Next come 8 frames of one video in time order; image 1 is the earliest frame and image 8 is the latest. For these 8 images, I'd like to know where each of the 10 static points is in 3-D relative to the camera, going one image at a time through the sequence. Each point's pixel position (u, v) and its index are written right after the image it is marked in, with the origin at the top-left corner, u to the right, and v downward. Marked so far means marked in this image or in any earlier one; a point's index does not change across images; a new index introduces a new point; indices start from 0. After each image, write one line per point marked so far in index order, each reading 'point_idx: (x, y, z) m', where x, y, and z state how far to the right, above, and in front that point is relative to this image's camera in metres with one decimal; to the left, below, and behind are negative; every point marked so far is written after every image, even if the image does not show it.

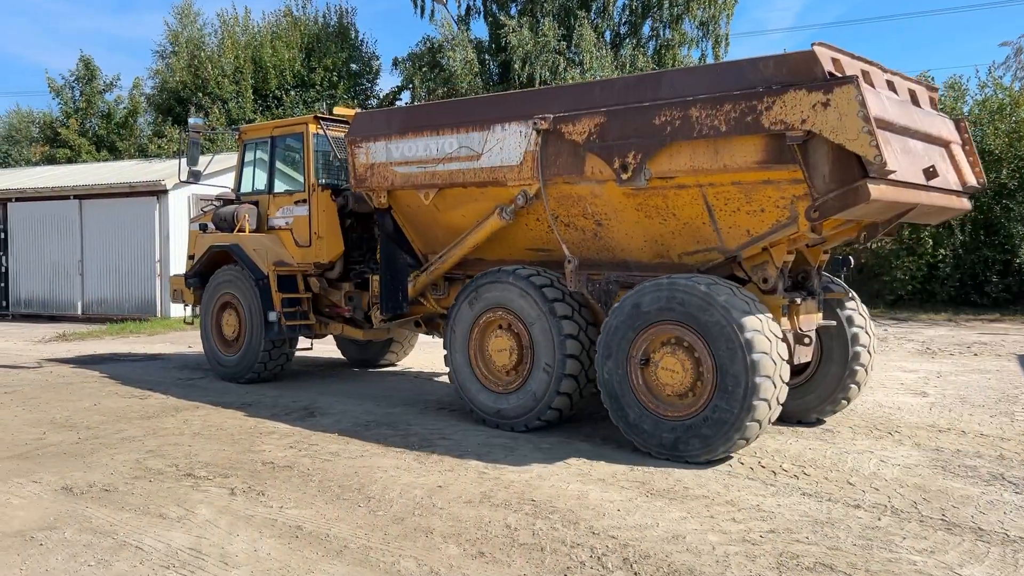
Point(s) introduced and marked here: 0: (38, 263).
0: (-10.2, +0.5, +18.4) m
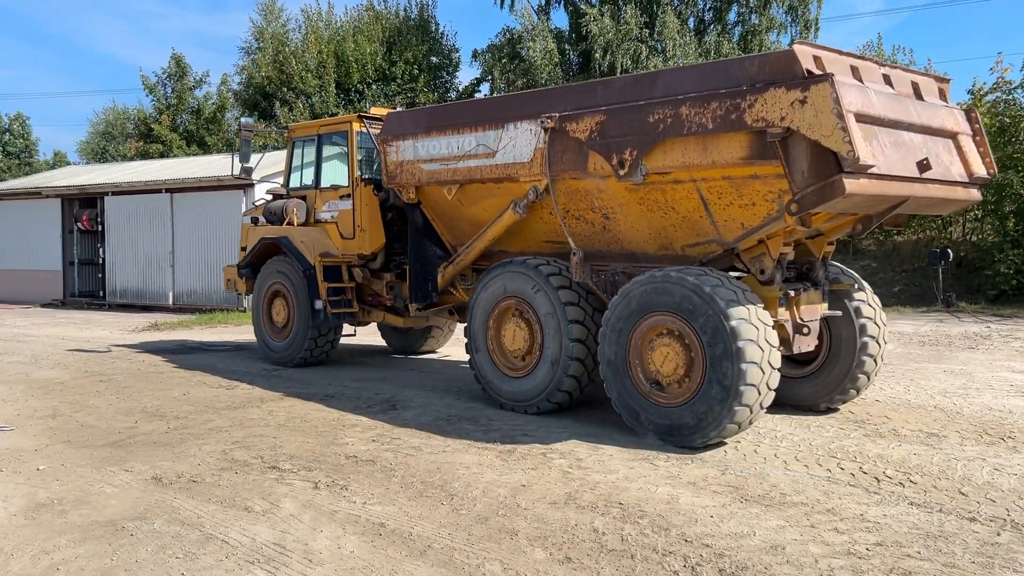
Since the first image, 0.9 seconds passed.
0: (-8.5, +0.7, +19.1) m
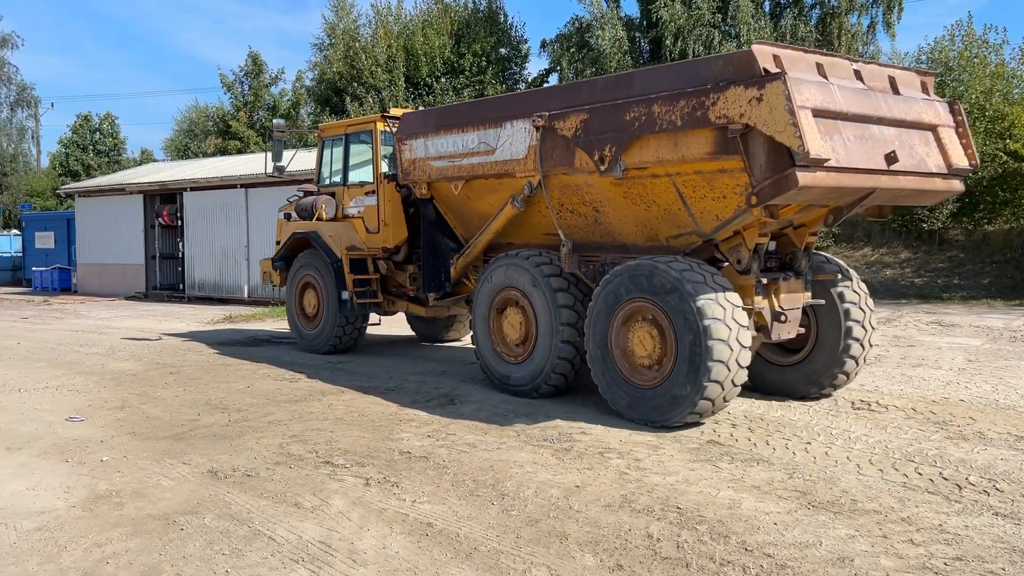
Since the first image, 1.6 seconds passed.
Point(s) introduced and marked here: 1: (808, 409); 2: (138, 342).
0: (-6.9, +0.9, +19.6) m
1: (+2.4, -1.0, +6.9) m
2: (-4.8, -0.7, +10.9) m
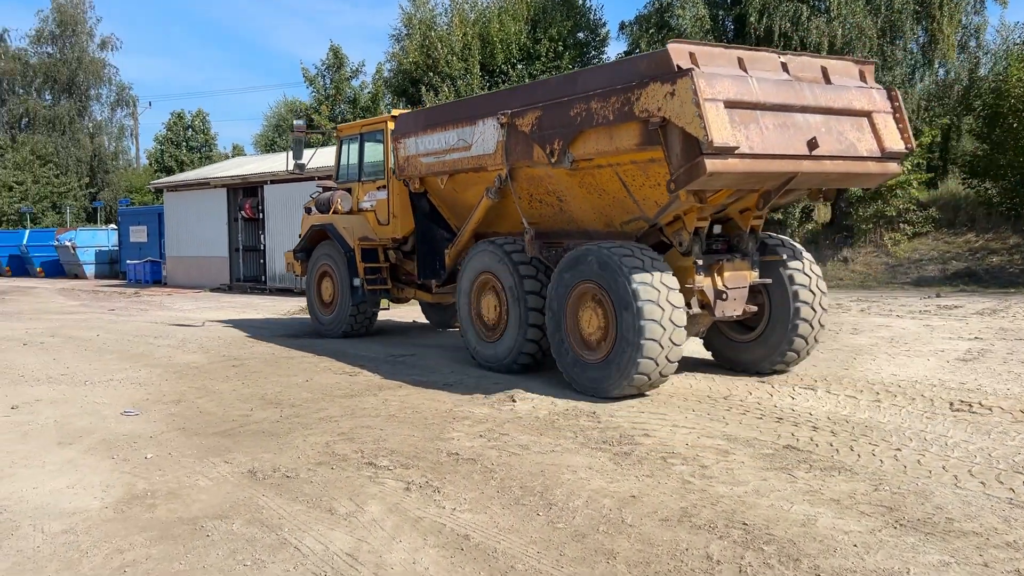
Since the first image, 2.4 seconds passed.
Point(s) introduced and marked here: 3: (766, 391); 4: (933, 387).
0: (-5.2, +1.1, +19.8) m
1: (+2.8, -0.9, +6.2) m
2: (-3.9, -0.6, +11.0) m
3: (+2.1, -0.8, +7.0) m
4: (+3.4, -0.8, +7.0) m
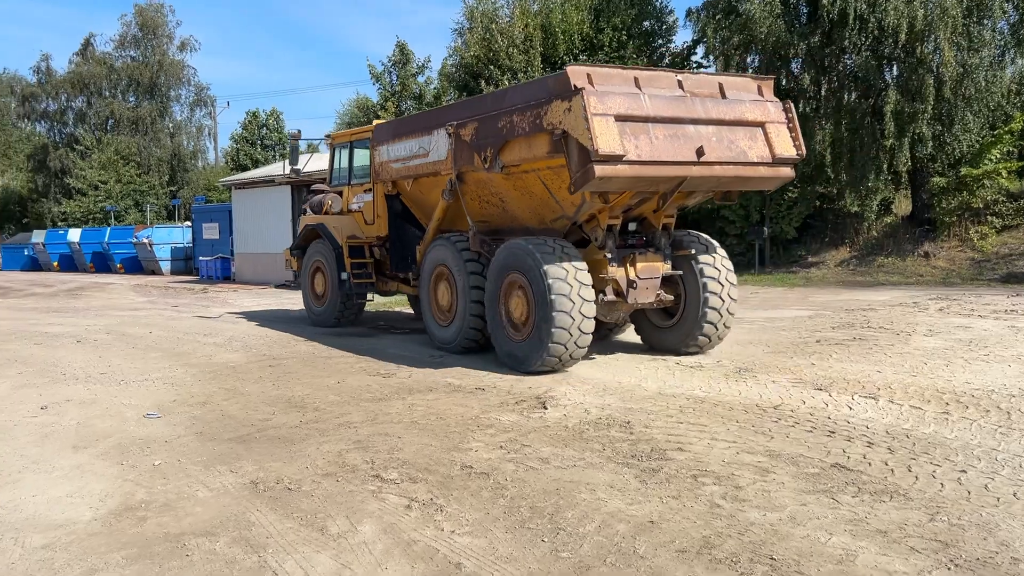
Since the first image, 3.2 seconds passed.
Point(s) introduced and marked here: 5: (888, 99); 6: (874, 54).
0: (-3.8, +1.2, +19.8) m
1: (+3.0, -0.9, +5.6) m
2: (-3.3, -0.6, +11.0) m
3: (+2.3, -0.8, +6.4) m
4: (+3.7, -0.8, +6.3) m
5: (+7.5, +3.8, +17.0) m
6: (+7.4, +4.8, +17.5) m
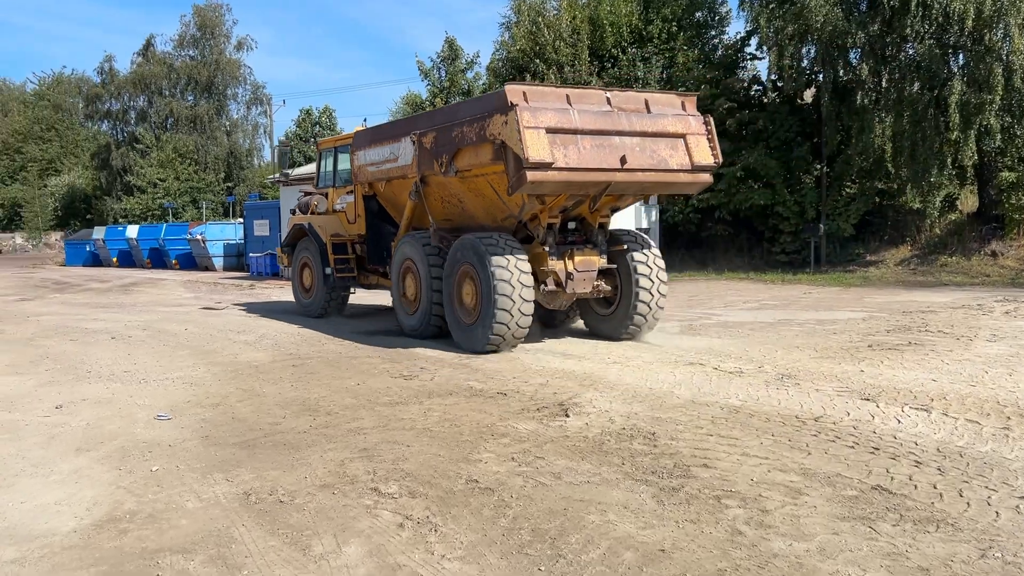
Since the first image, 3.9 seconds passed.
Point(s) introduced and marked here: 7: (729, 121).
0: (-2.7, +1.2, +19.7) m
1: (+3.1, -0.9, +5.1) m
2: (-2.8, -0.5, +10.8) m
3: (+2.5, -0.9, +5.9) m
4: (+3.8, -0.8, +5.7) m
5: (+8.3, +3.8, +16.2) m
6: (+8.3, +4.8, +16.6) m
7: (+4.9, +3.8, +19.4) m
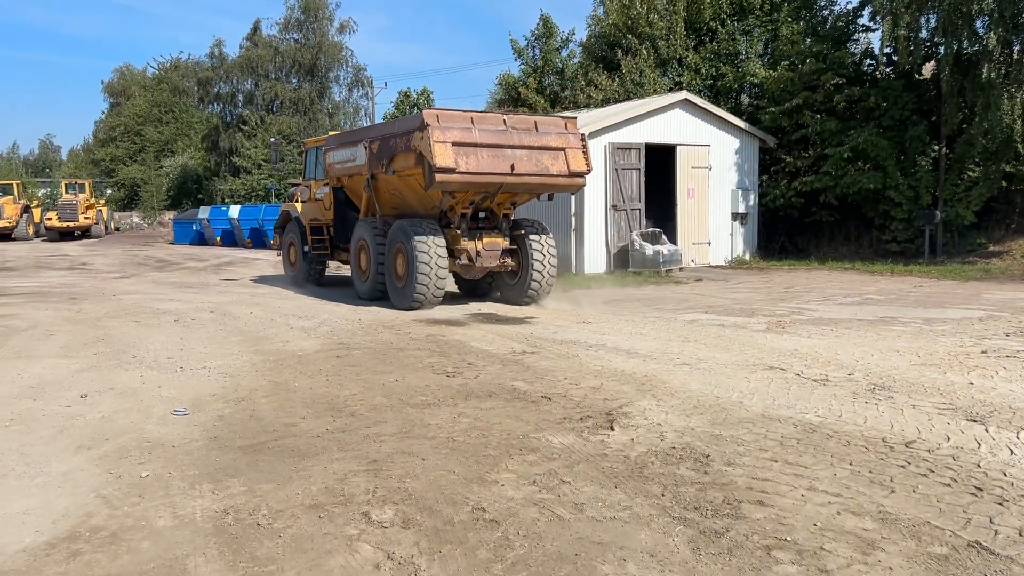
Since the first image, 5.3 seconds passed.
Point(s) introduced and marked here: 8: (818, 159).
0: (-0.8, +1.6, +19.2) m
1: (+3.2, -1.0, +4.1) m
2: (-2.0, -0.3, +10.4) m
3: (+2.7, -0.9, +5.0) m
4: (+4.0, -0.9, +4.6) m
5: (+9.8, +3.8, +14.3) m
6: (+9.8, +4.9, +14.7) m
7: (+6.8, +4.0, +17.9) m
8: (+6.7, +2.8, +18.7) m
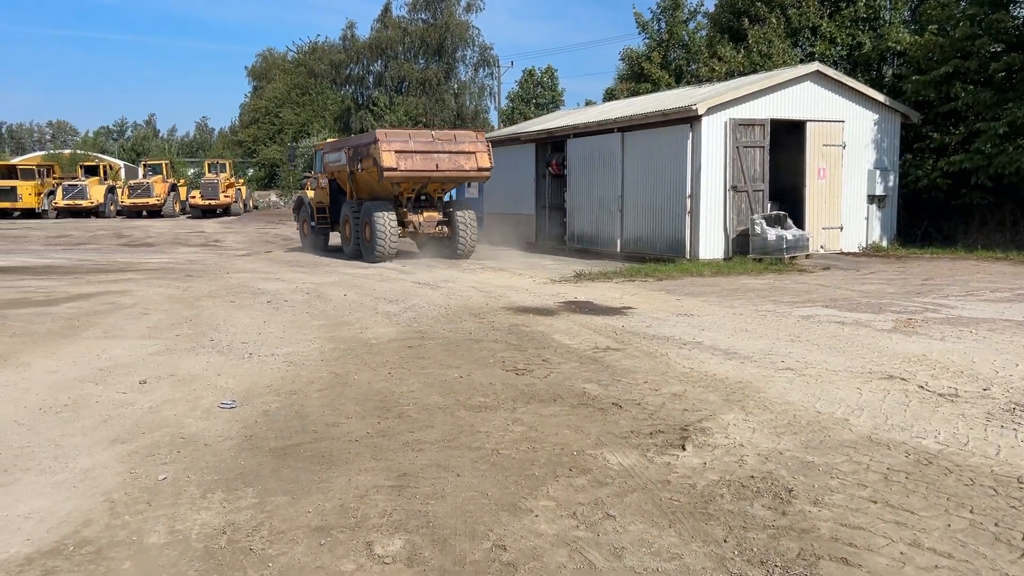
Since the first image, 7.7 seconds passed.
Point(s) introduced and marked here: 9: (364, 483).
0: (+1.6, +1.9, +18.5) m
1: (+3.3, -1.0, +3.0) m
2: (-0.9, -0.2, +10.0) m
3: (+2.9, -0.9, +4.0) m
4: (+4.2, -0.9, +3.4) m
5: (+11.5, +3.9, +12.0) m
6: (+11.5, +4.9, +12.4) m
7: (+9.0, +4.2, +16.0) m
8: (+9.0, +3.0, +16.8) m
9: (-0.7, -0.9, +4.1) m
